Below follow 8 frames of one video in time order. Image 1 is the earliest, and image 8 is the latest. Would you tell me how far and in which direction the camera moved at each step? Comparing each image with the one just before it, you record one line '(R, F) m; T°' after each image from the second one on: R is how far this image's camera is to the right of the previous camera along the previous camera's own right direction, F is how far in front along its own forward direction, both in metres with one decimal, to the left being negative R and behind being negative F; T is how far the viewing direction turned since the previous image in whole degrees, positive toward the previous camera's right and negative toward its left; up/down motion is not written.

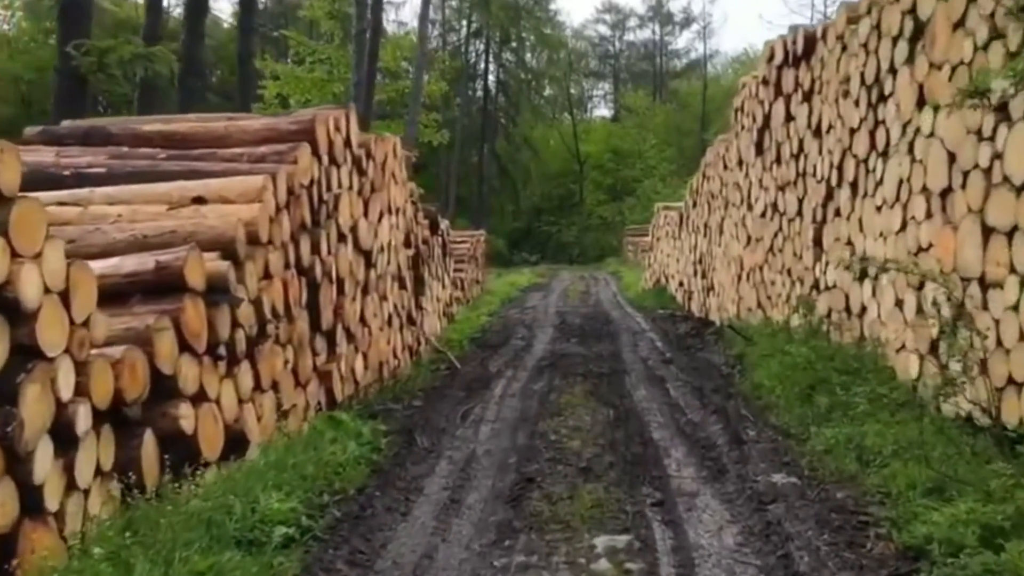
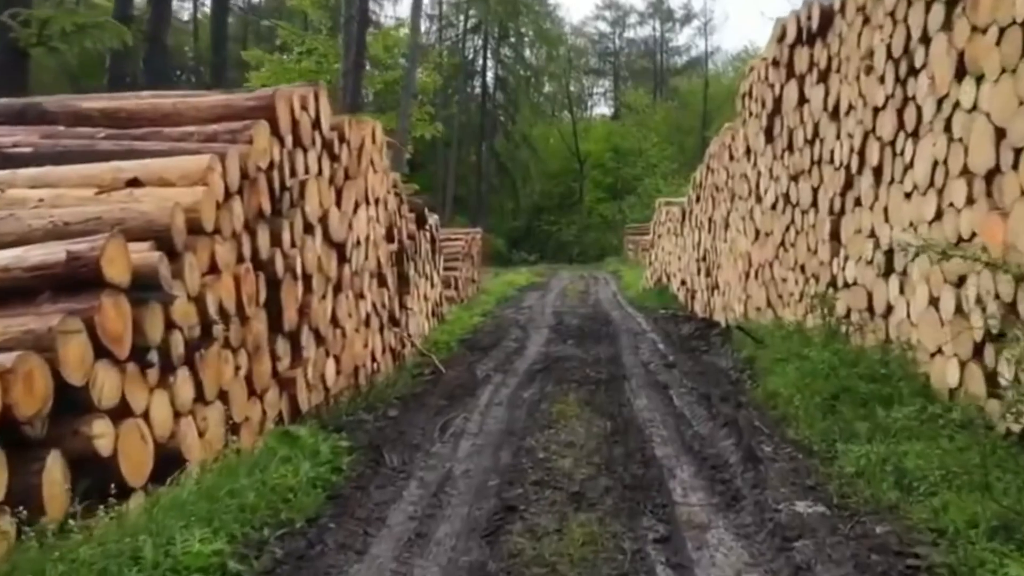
(+0.1, +0.8) m; 0°
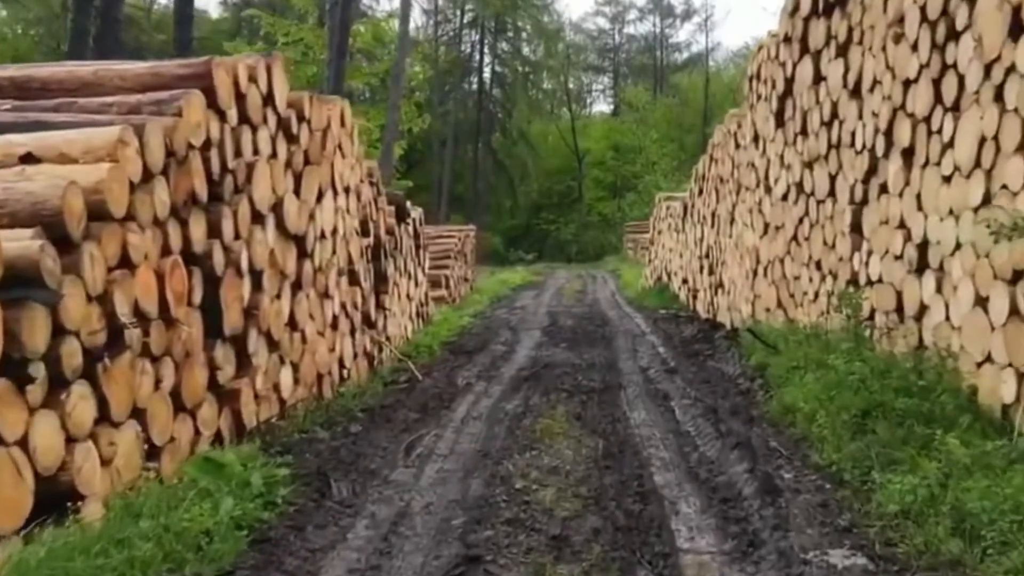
(+0.1, +0.9) m; 0°
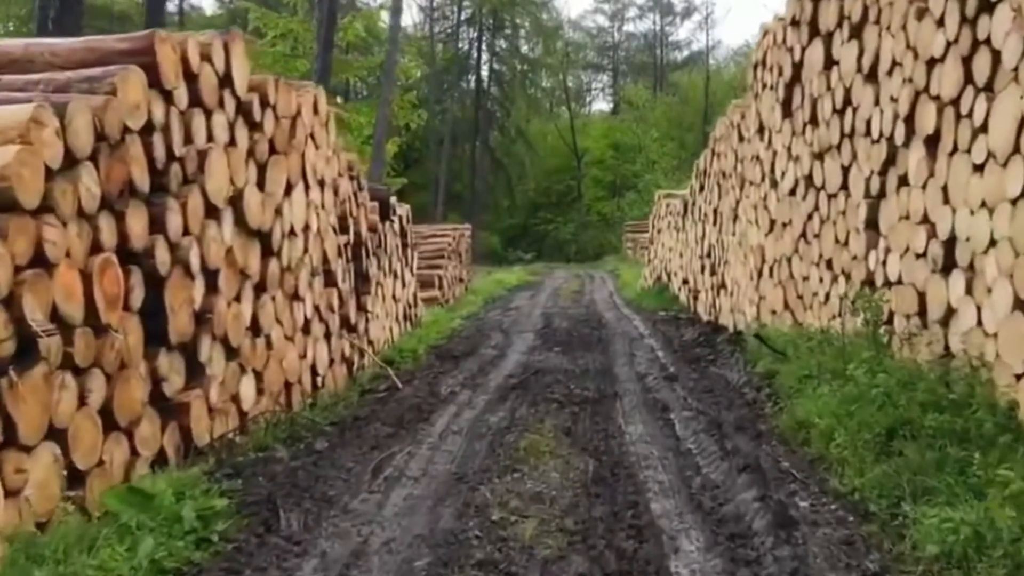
(+0.1, +0.6) m; 0°
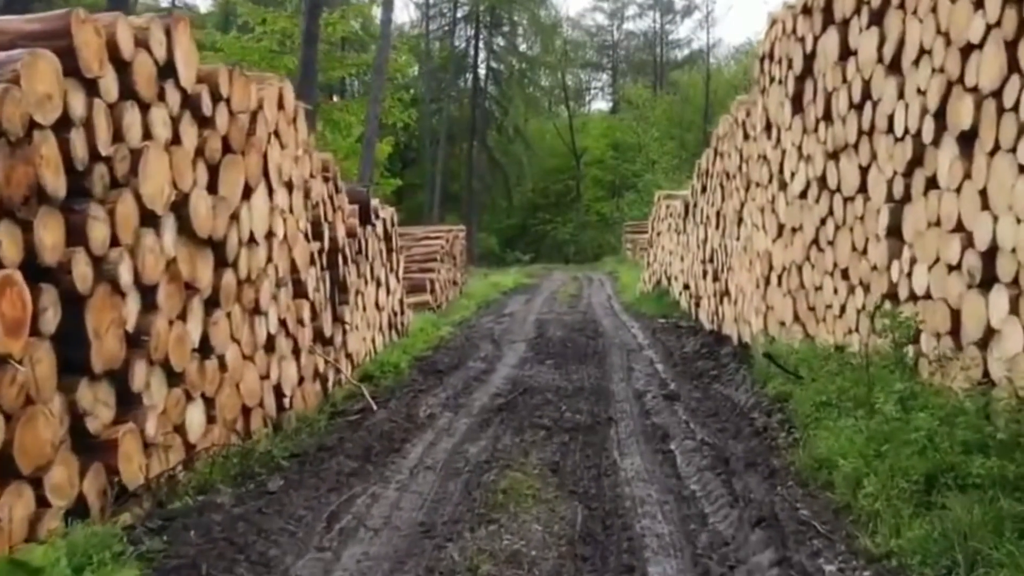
(+0.1, +0.7) m; 0°
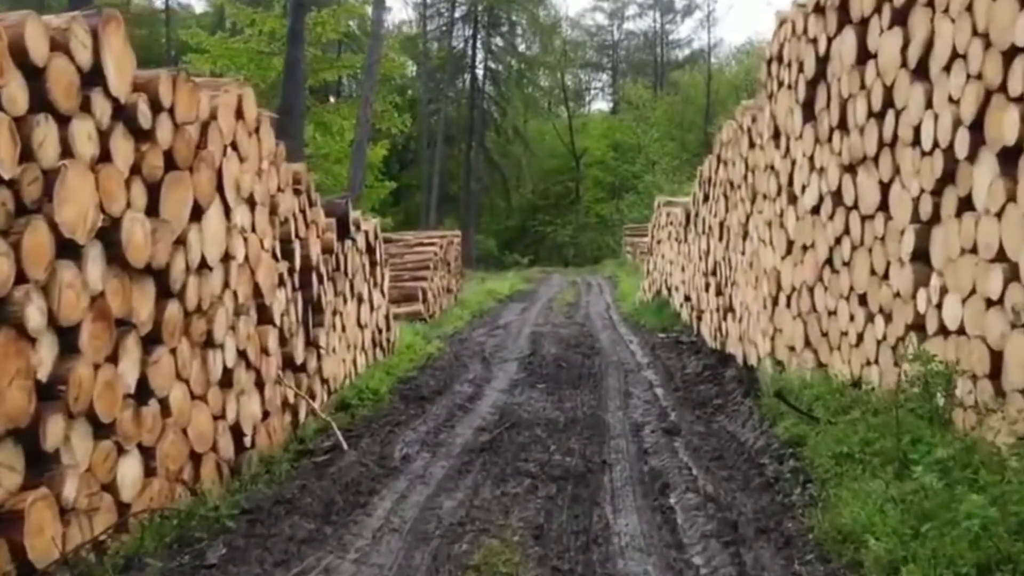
(+0.1, +0.7) m; 0°
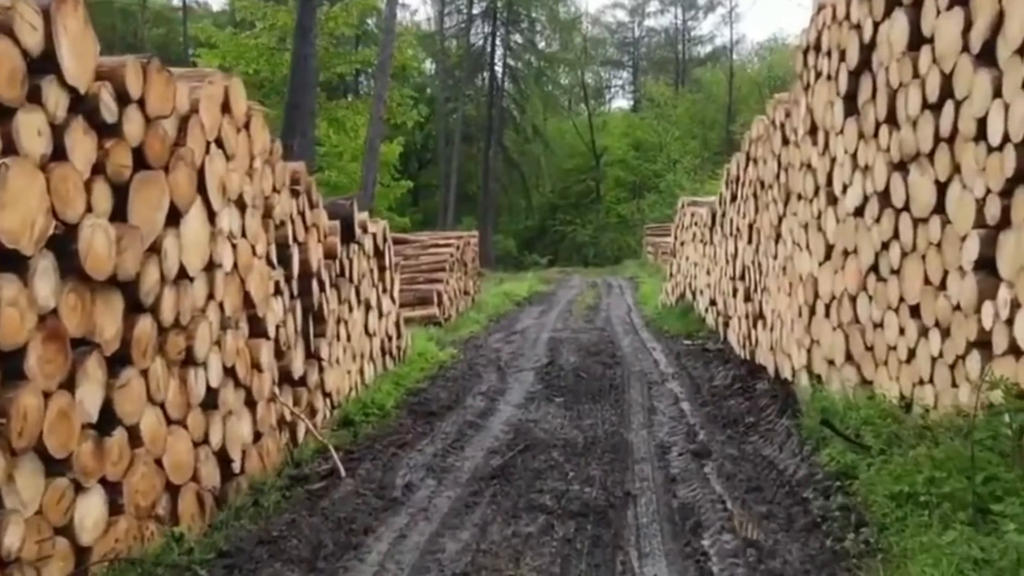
(0.0, +0.6) m; -1°
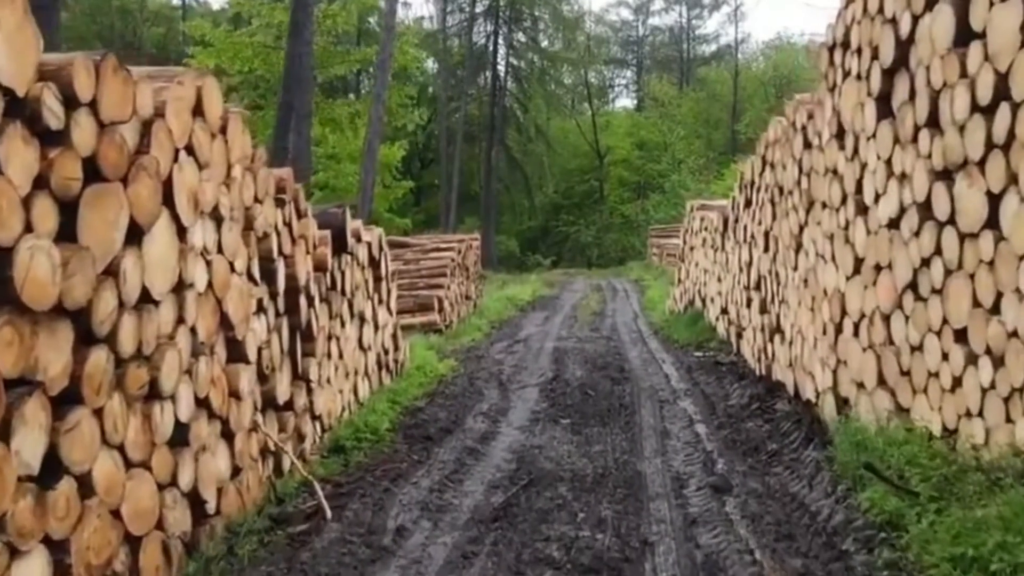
(0.0, +0.6) m; 0°
